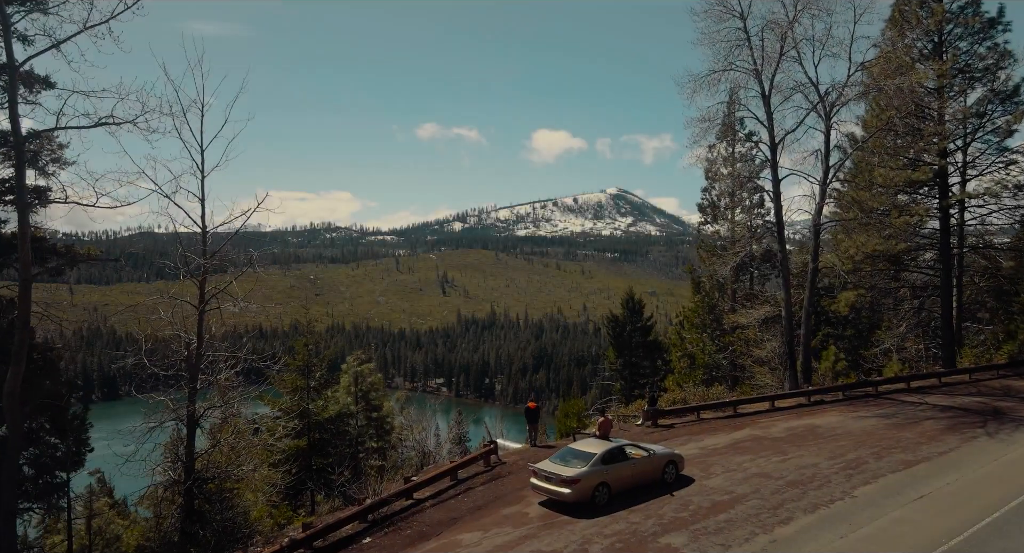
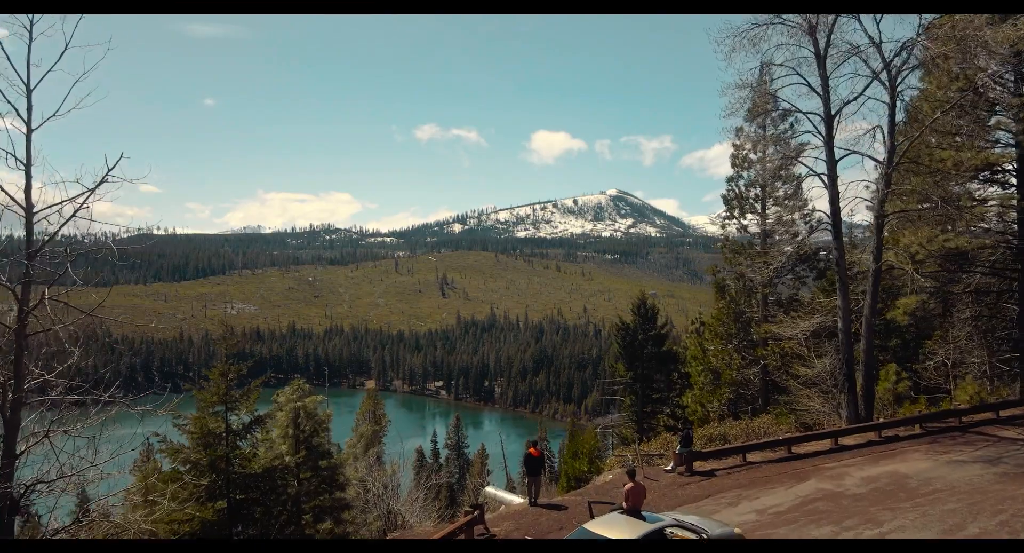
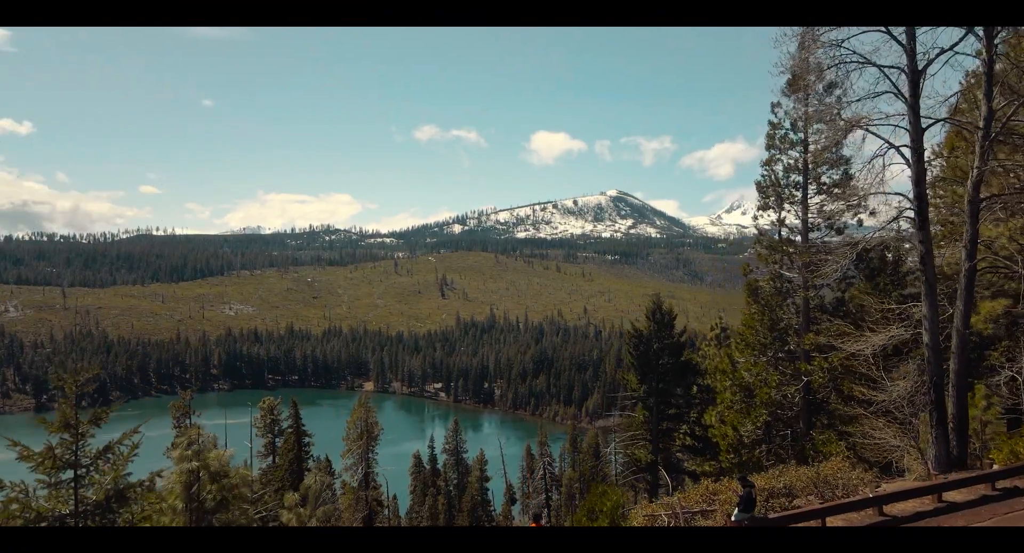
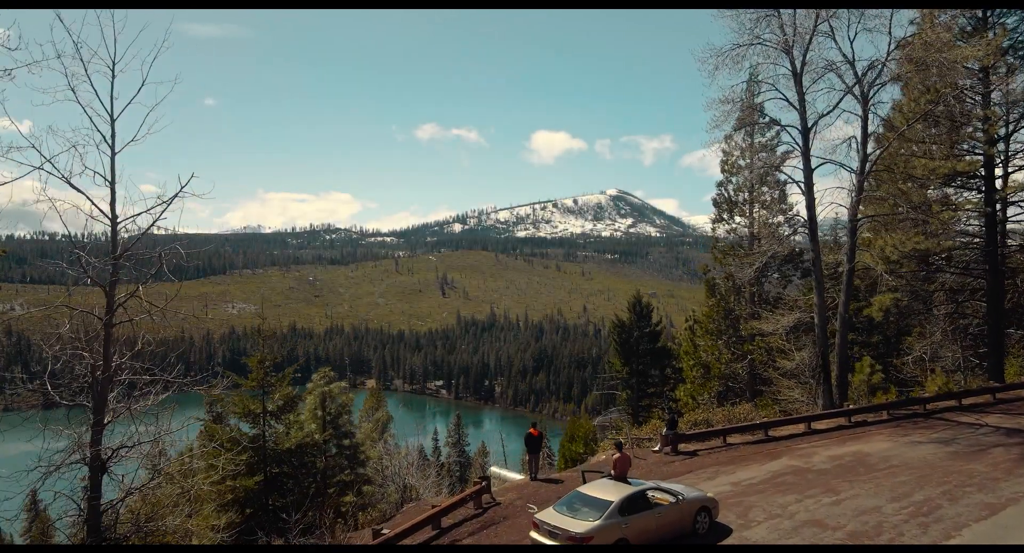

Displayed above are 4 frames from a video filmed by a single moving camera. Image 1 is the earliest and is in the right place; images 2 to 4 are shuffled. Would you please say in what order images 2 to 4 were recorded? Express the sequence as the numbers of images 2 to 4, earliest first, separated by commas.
4, 2, 3
